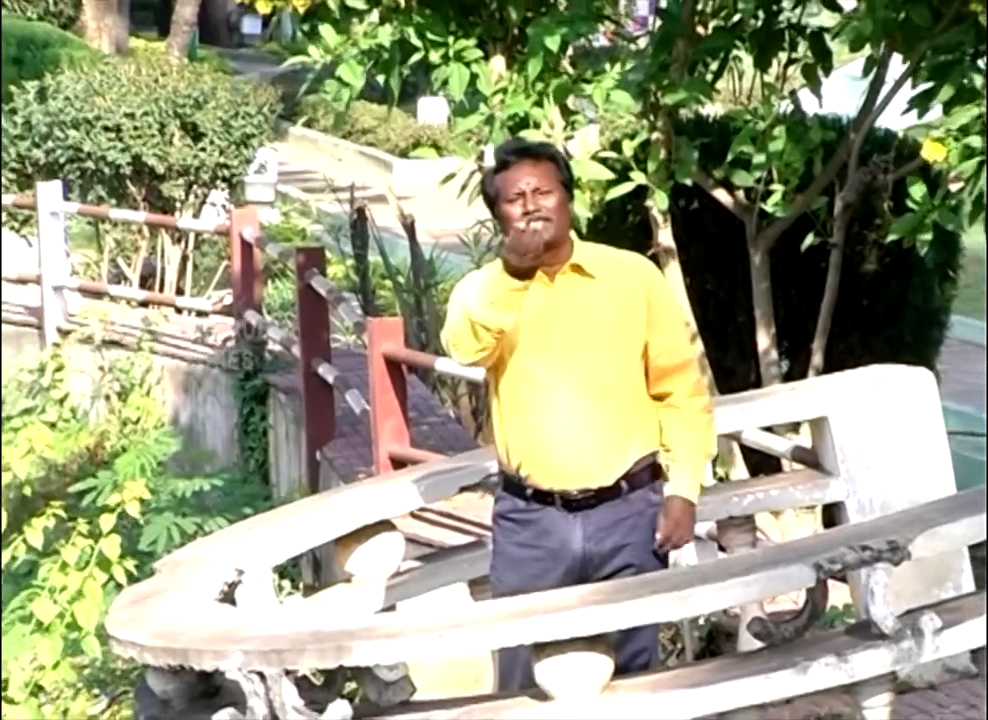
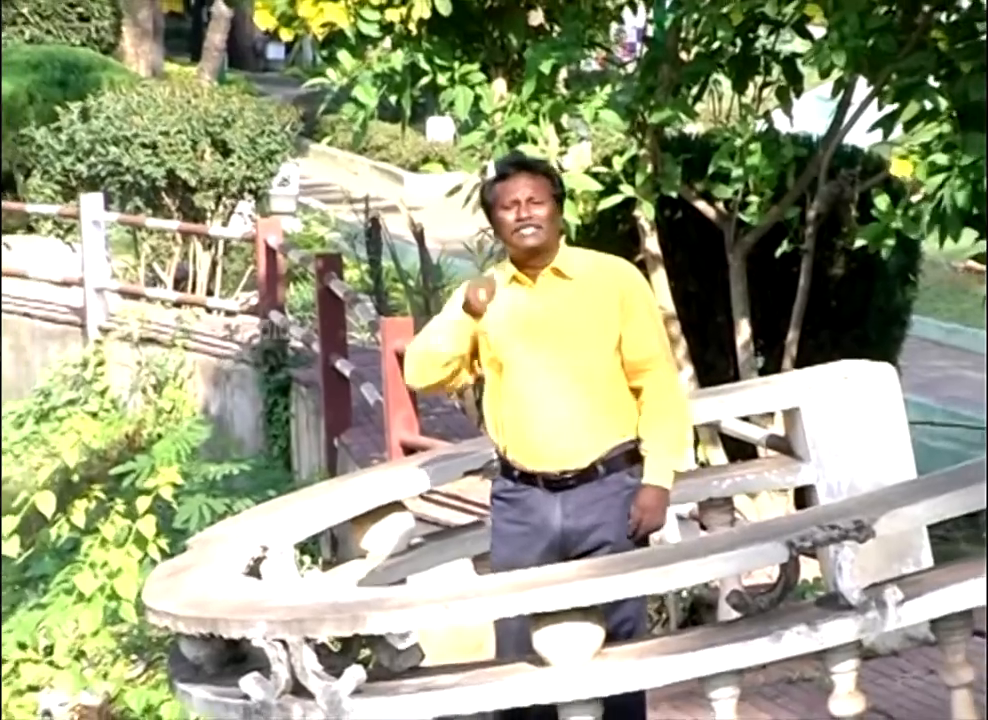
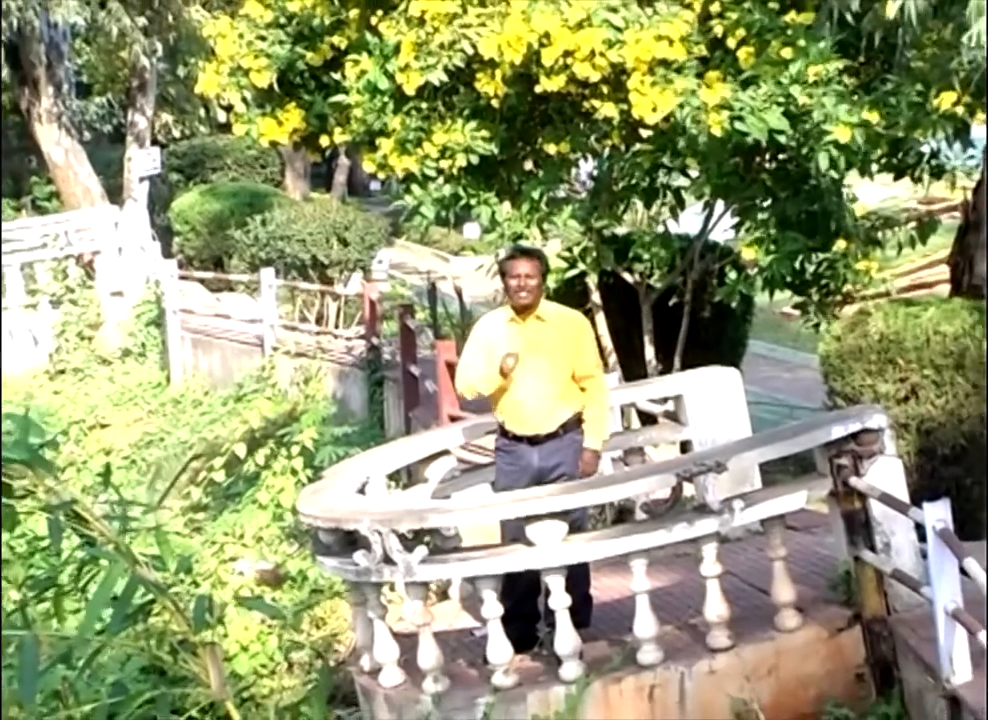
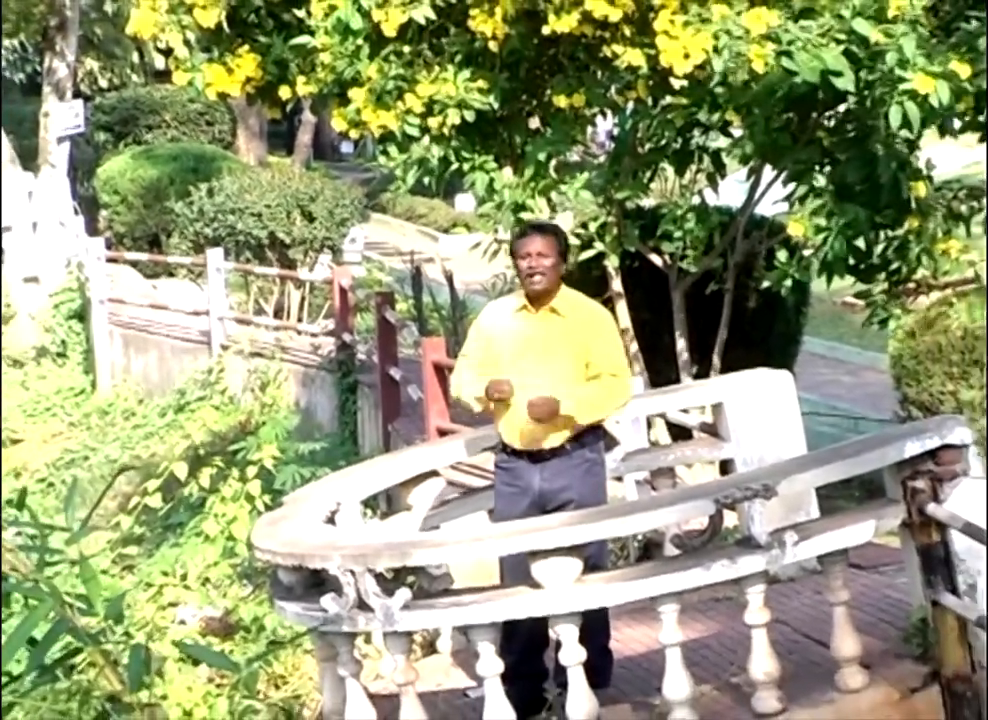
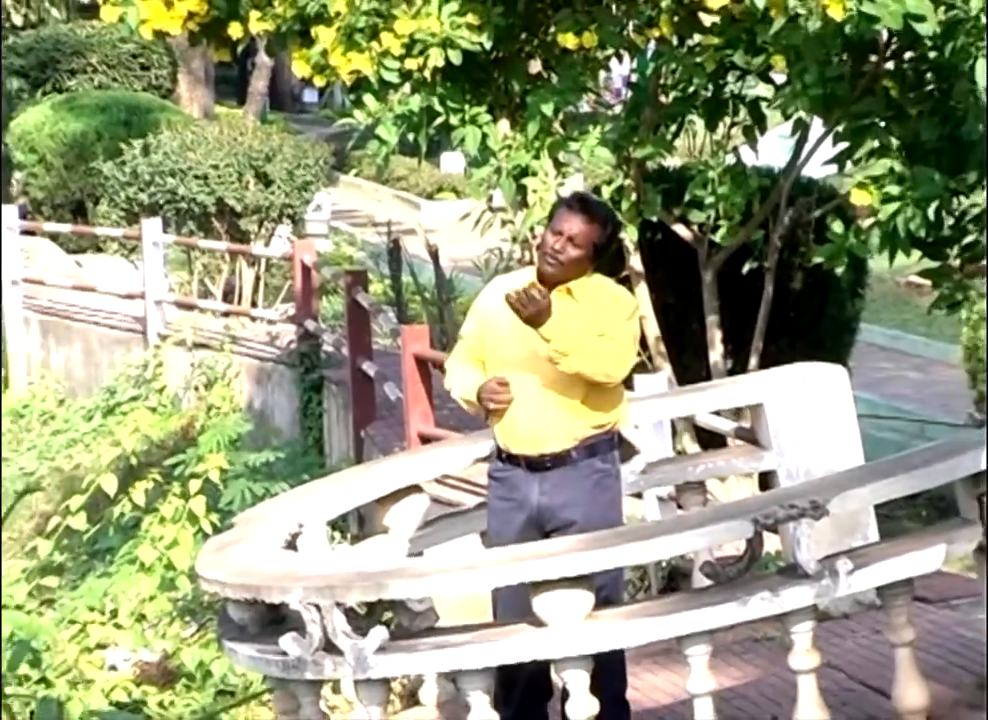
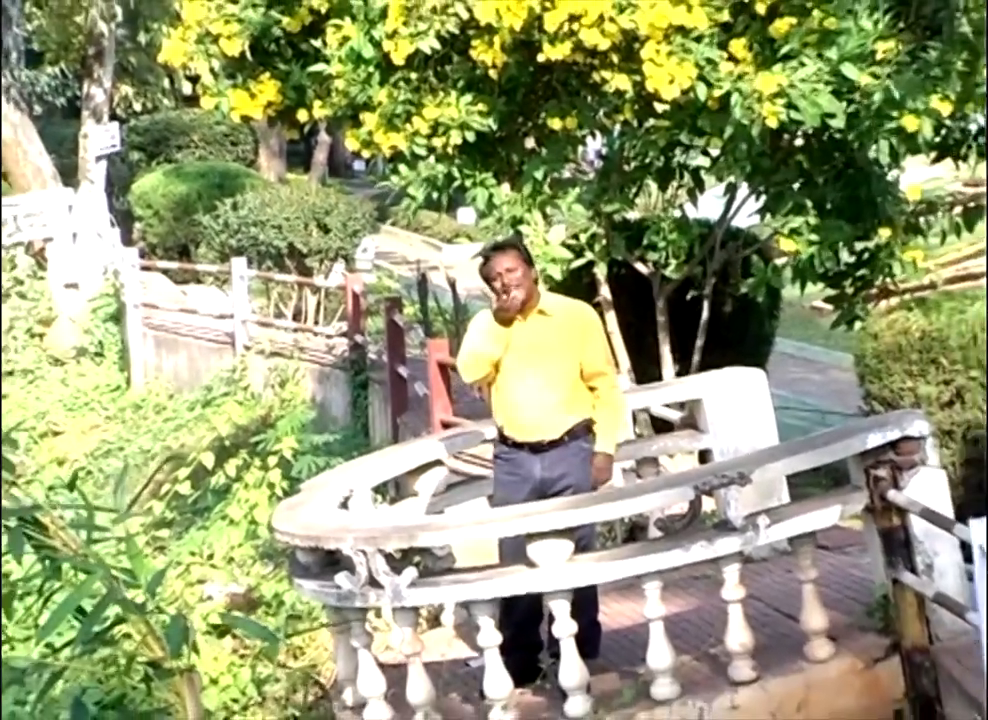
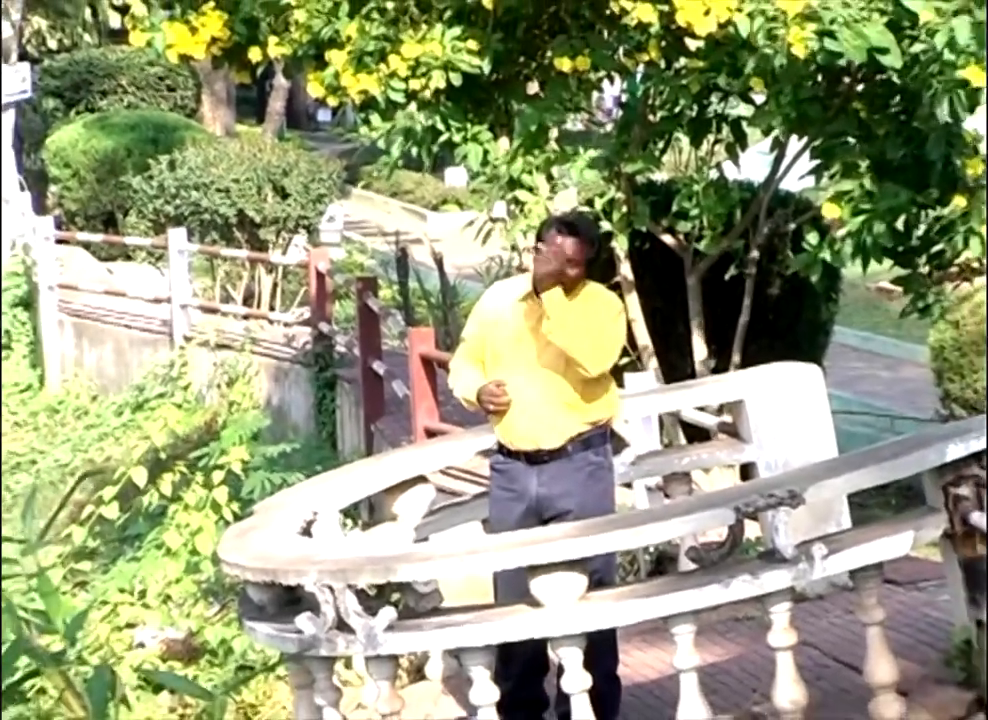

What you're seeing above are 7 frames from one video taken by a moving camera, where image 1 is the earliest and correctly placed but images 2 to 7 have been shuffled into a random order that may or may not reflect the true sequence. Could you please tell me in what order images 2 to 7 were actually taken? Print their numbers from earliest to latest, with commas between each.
2, 5, 7, 4, 6, 3
